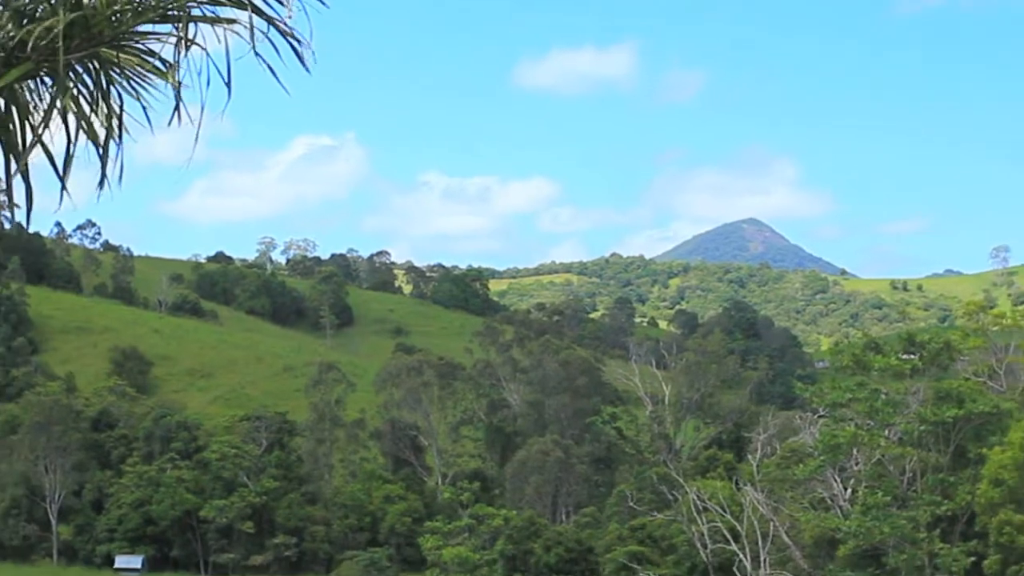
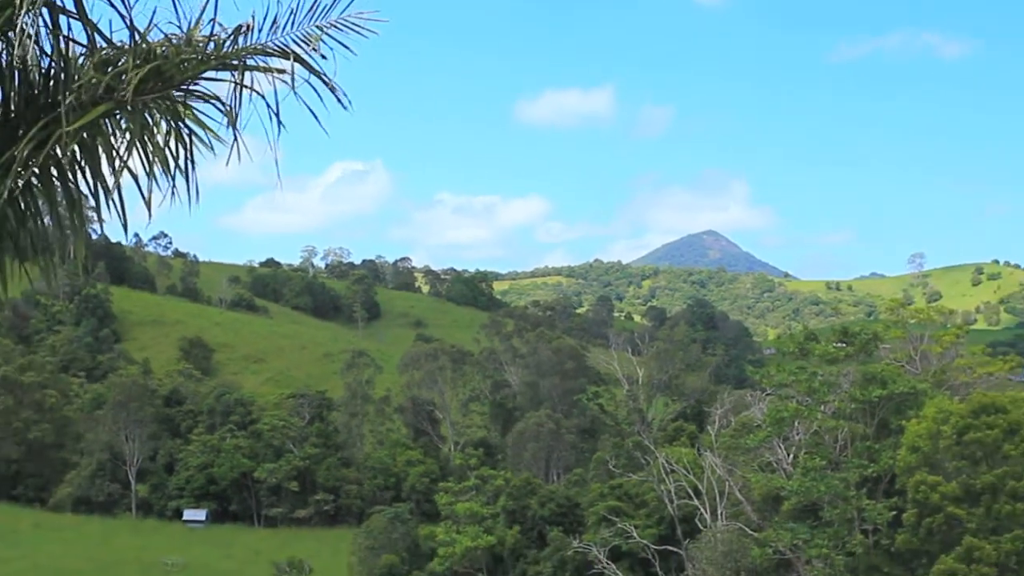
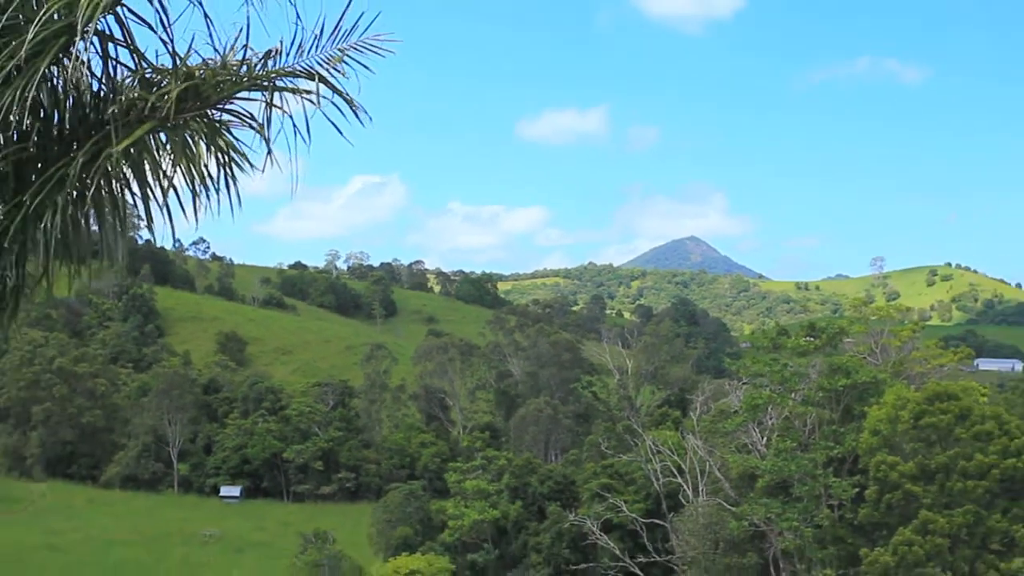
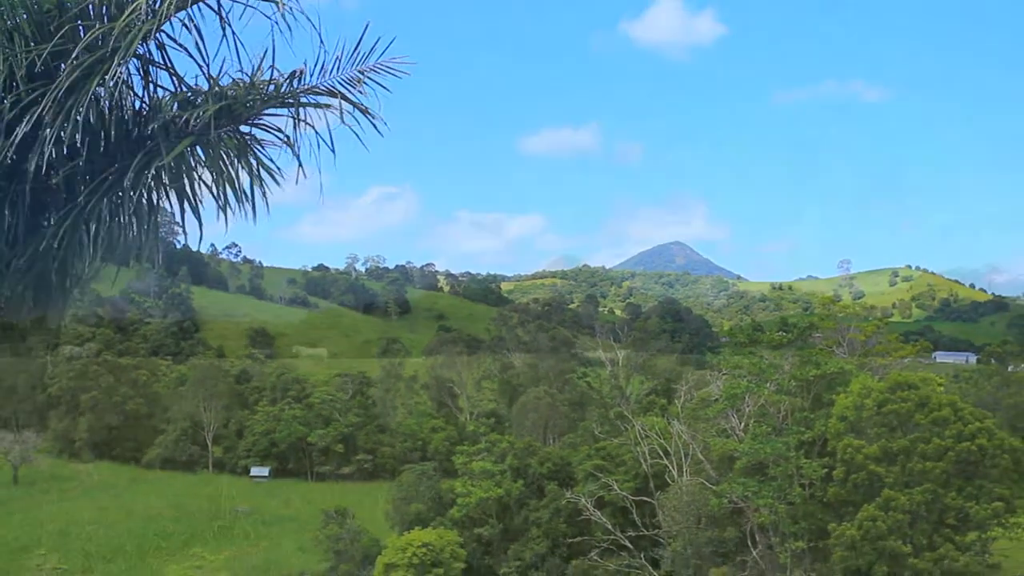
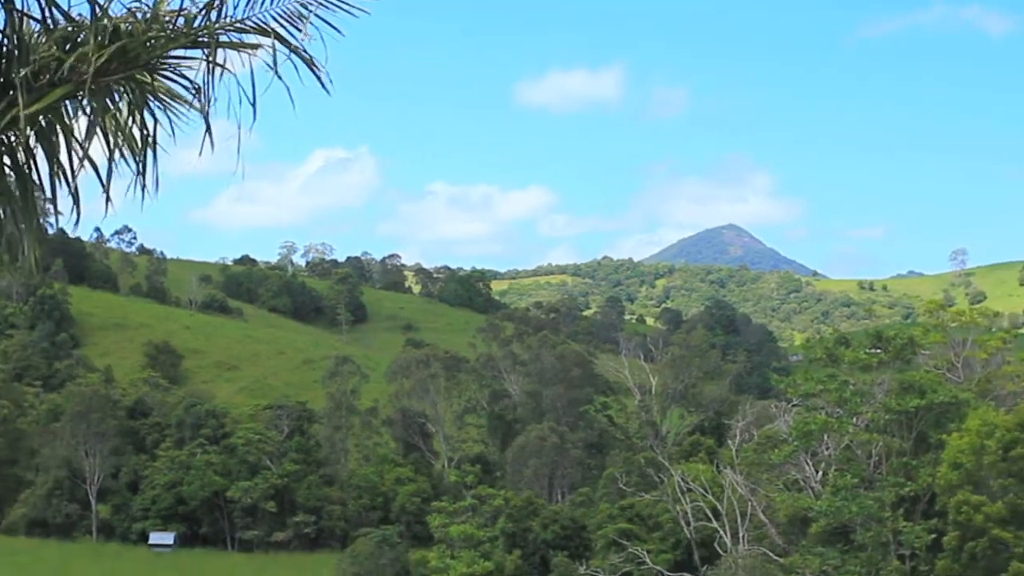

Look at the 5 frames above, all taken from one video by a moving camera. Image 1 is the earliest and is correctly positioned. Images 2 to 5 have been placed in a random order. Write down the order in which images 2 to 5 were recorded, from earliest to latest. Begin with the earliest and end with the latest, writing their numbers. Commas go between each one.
5, 2, 3, 4
